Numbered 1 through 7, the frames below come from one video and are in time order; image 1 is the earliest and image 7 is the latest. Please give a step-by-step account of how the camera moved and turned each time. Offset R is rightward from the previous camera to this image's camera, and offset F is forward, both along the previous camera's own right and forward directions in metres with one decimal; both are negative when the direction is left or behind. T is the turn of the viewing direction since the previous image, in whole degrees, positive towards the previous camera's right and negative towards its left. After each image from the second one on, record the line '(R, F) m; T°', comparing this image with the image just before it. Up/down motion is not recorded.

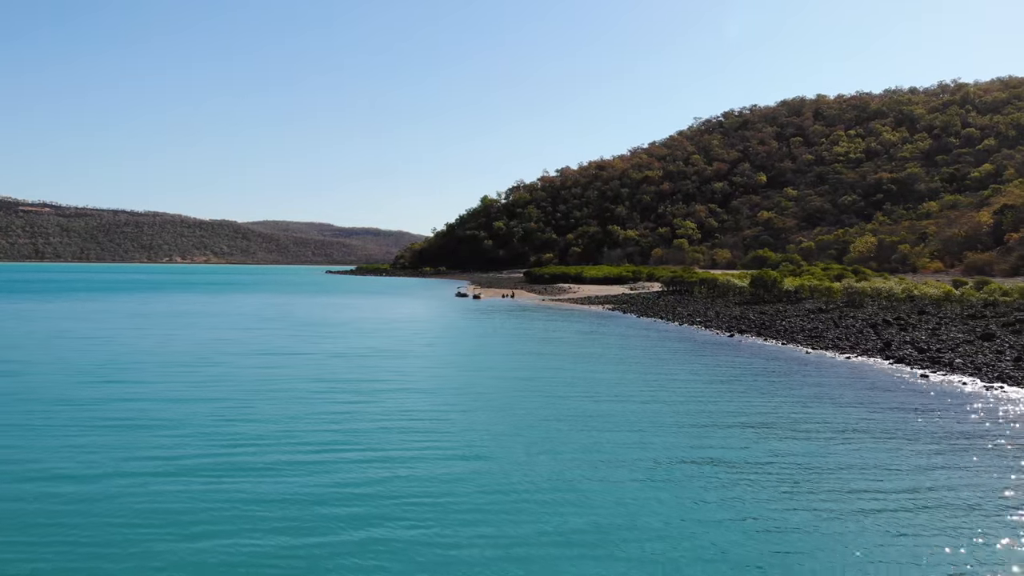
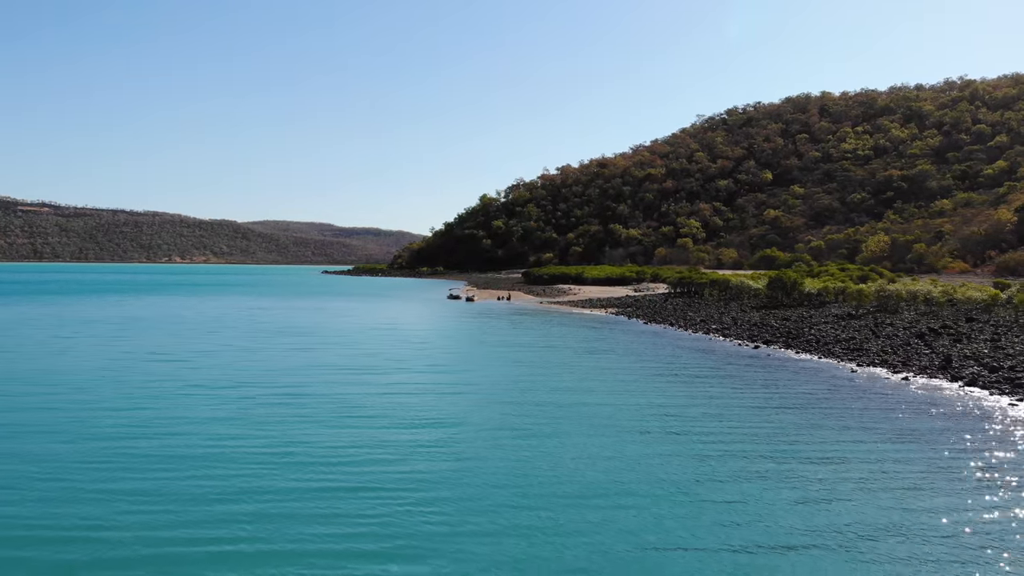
(+0.3, +3.6) m; 0°
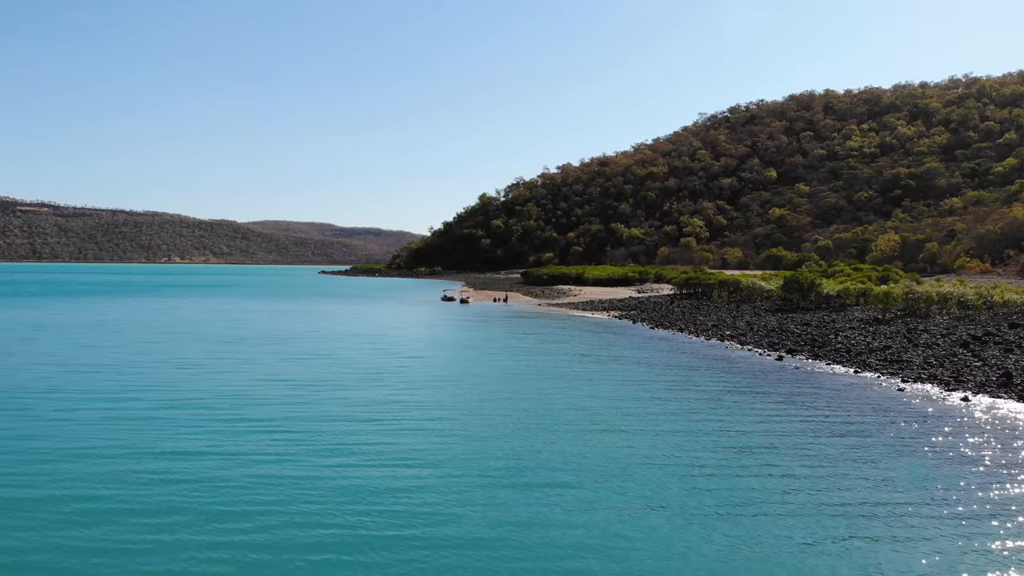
(+0.2, +2.6) m; 0°
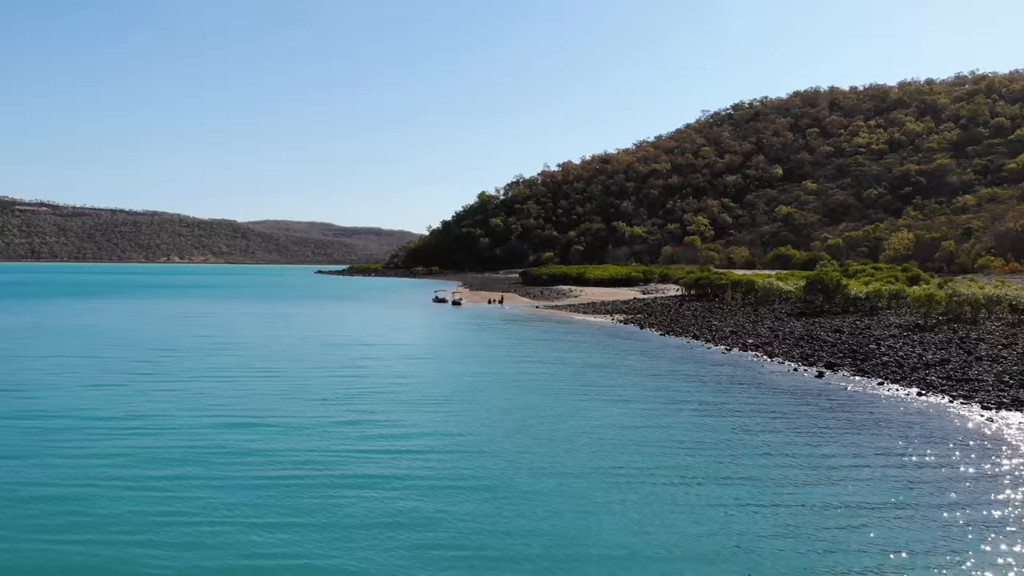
(+0.3, +3.2) m; 0°
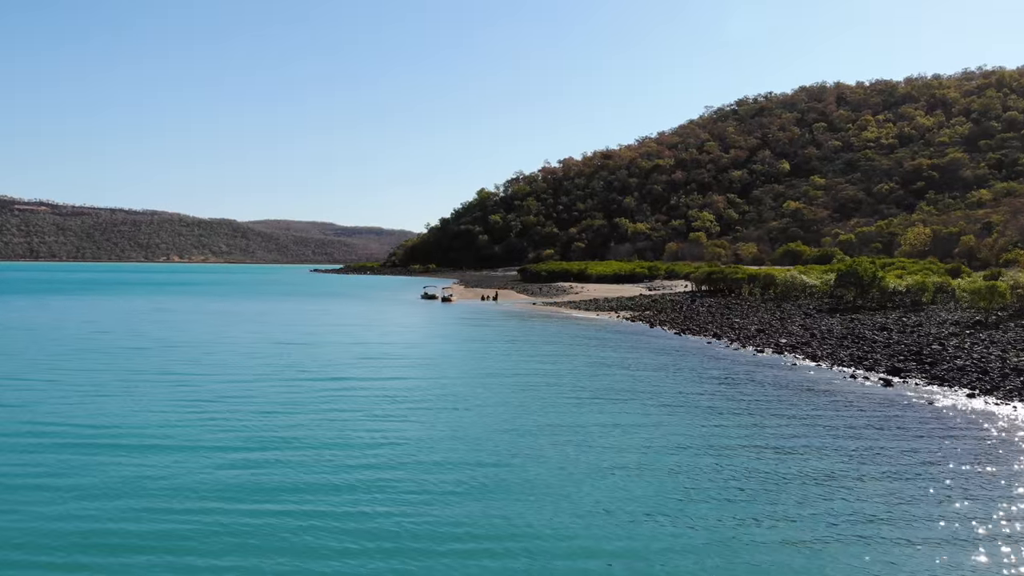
(+0.3, +3.5) m; 0°
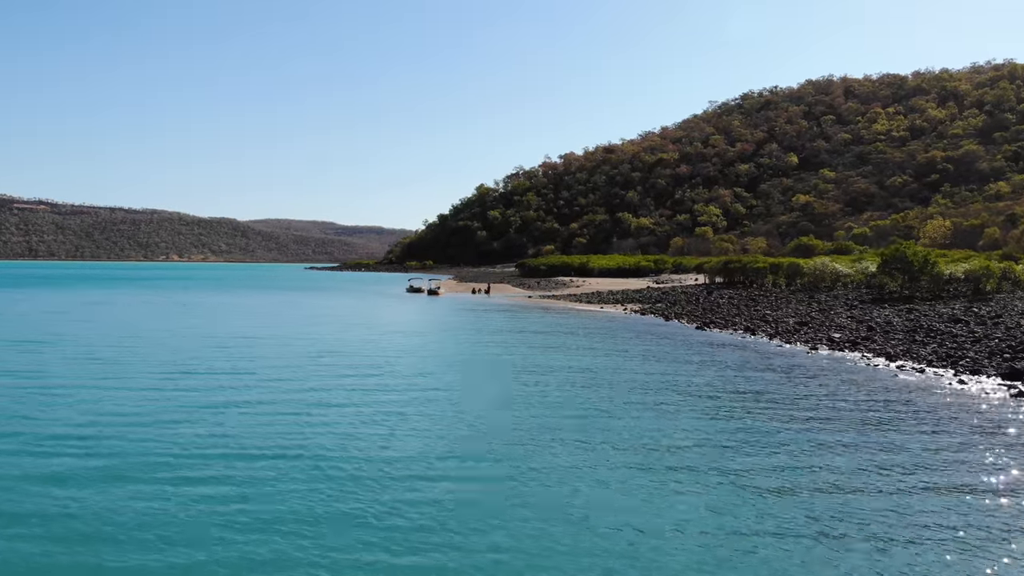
(+0.3, +3.8) m; 0°
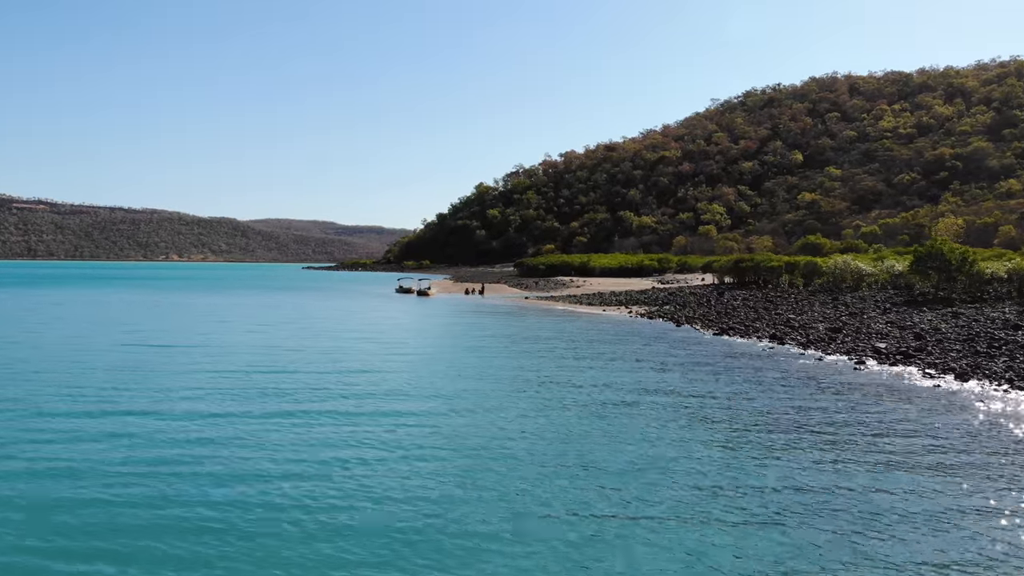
(+0.2, +2.2) m; 0°
